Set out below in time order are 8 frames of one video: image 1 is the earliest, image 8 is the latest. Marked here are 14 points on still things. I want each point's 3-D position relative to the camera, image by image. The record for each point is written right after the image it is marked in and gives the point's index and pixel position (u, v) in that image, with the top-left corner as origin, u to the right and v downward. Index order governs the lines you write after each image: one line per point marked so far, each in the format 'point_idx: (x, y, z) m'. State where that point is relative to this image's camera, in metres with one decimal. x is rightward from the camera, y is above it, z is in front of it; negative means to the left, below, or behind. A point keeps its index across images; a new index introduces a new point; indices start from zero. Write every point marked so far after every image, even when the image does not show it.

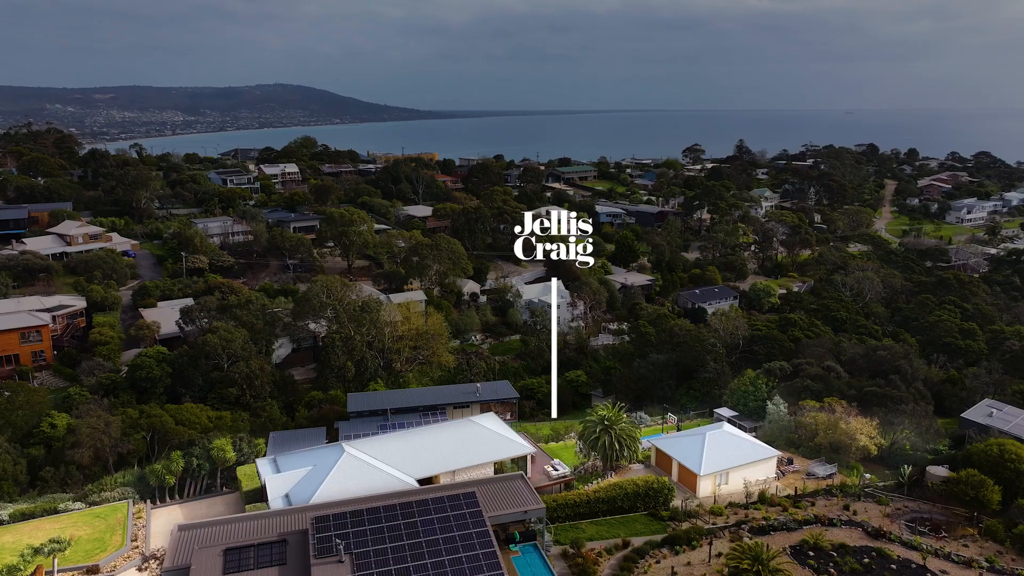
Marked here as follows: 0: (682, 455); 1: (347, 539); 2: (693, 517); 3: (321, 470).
0: (+4.4, -4.3, +18.4) m
1: (-2.6, -3.8, +10.9) m
2: (+4.0, -5.1, +16.0) m
3: (-4.3, -4.1, +16.1) m
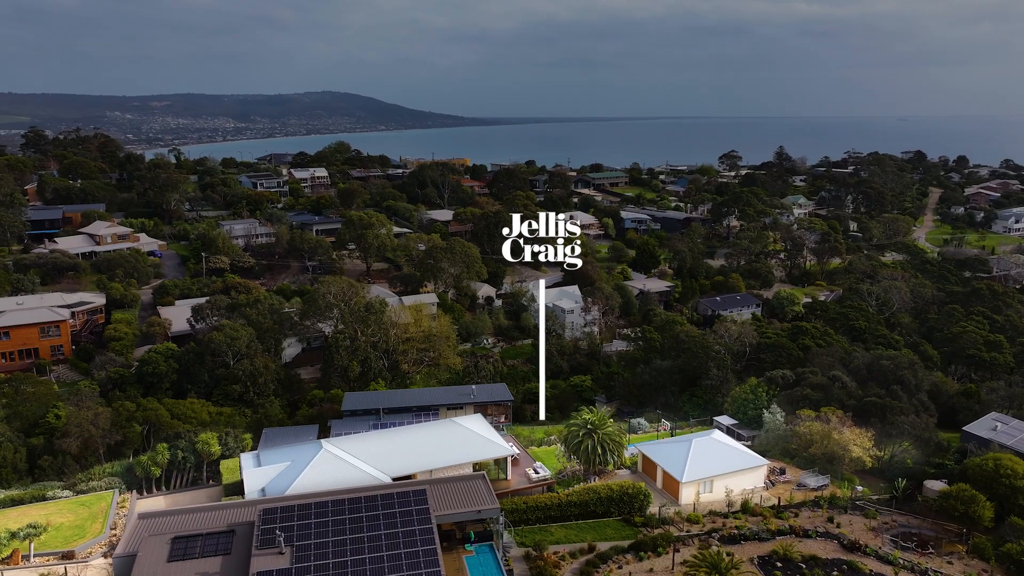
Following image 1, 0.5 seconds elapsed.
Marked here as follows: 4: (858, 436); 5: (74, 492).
0: (+3.9, -4.4, +18.1) m
1: (-3.5, -3.8, +11.0) m
2: (+3.4, -5.2, +15.7) m
3: (-4.9, -4.1, +16.3) m
4: (+9.1, -3.9, +18.9) m
5: (-10.3, -4.8, +16.7) m
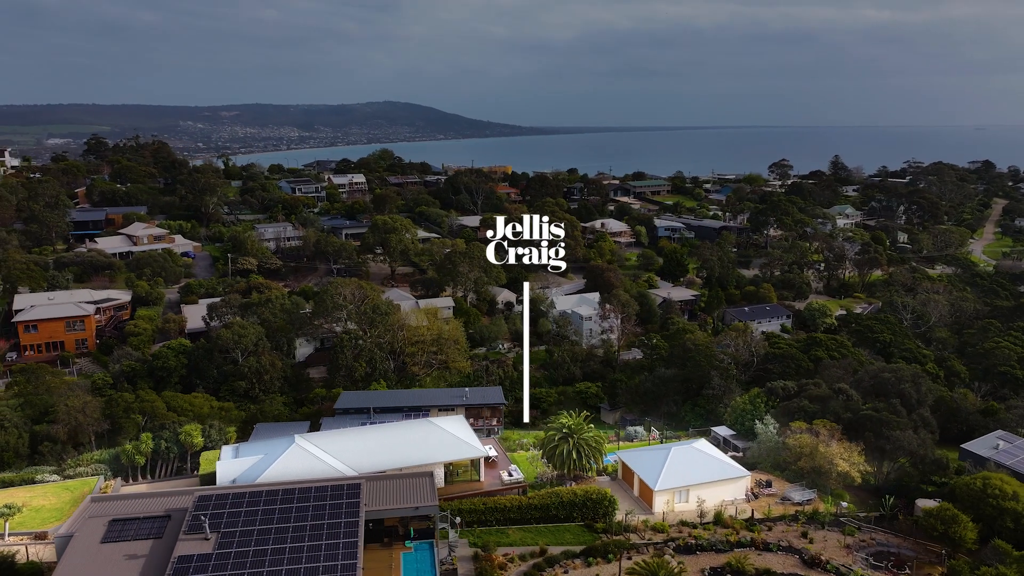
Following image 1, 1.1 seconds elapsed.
0: (+3.2, -4.5, +17.8) m
1: (-4.7, -3.7, +11.2) m
2: (+2.5, -5.3, +15.4) m
3: (-5.7, -4.0, +16.7) m
4: (+8.5, -4.1, +18.1) m
5: (-11.0, -4.6, +17.4) m
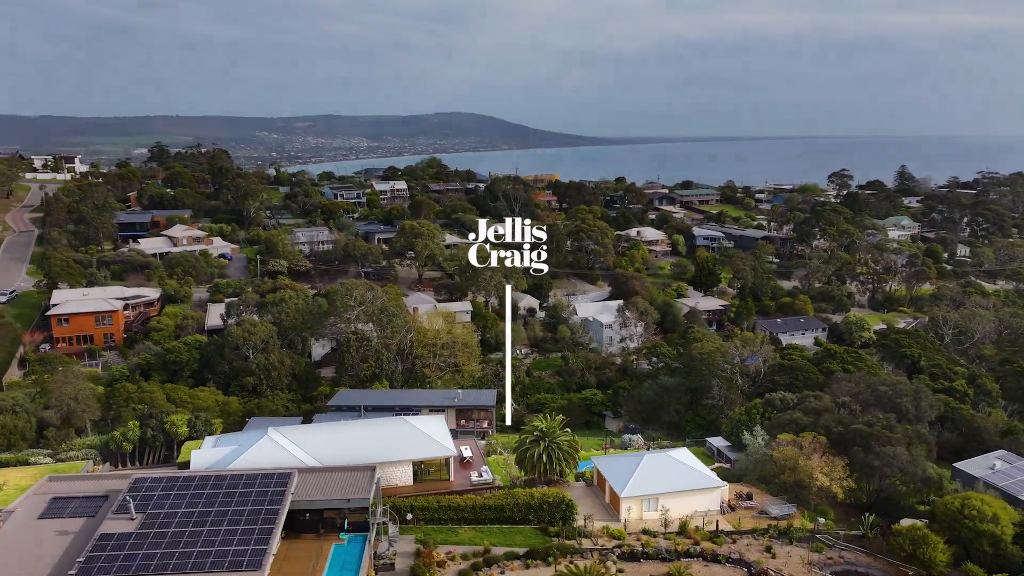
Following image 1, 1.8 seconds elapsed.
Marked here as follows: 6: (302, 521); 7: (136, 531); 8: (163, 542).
0: (+2.4, -4.6, +17.4) m
1: (-6.0, -3.5, +11.6) m
2: (+1.5, -5.3, +15.1) m
3: (-6.5, -3.9, +17.1) m
4: (+7.7, -4.3, +17.3) m
5: (-11.8, -4.4, +18.3) m
6: (-3.9, -4.3, +13.0) m
7: (-5.8, -3.8, +11.0) m
8: (-5.4, -3.9, +10.9) m
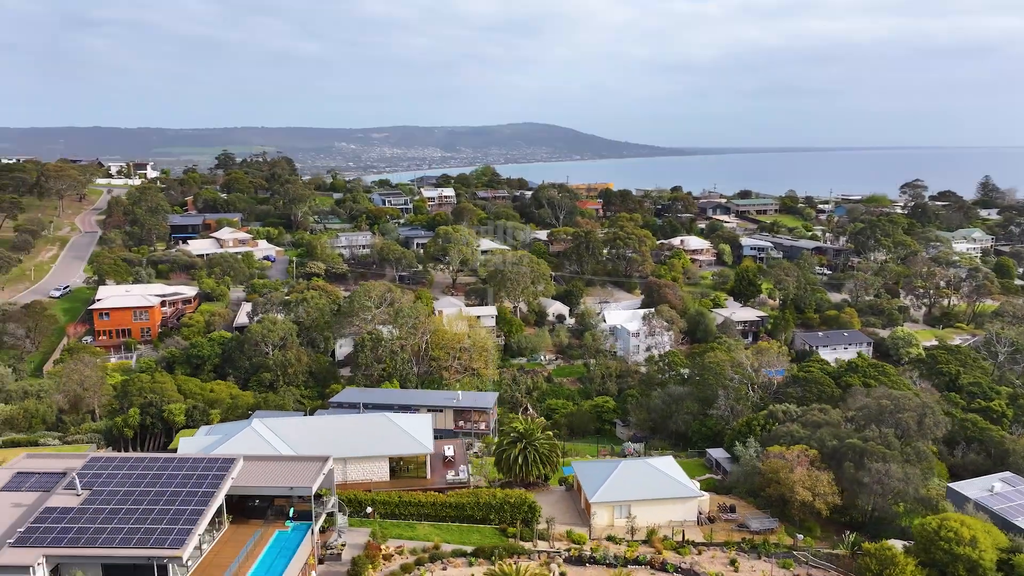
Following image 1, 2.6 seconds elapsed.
0: (+1.8, -4.6, +17.2) m
1: (-7.1, -3.3, +12.2) m
2: (+0.6, -5.3, +14.9) m
3: (-7.2, -3.8, +17.7) m
4: (+7.0, -4.4, +16.6) m
5: (-12.3, -4.2, +19.4) m
6: (-4.9, -4.1, +13.4) m
7: (-7.1, -3.5, +11.5) m
8: (-6.6, -3.7, +11.4) m
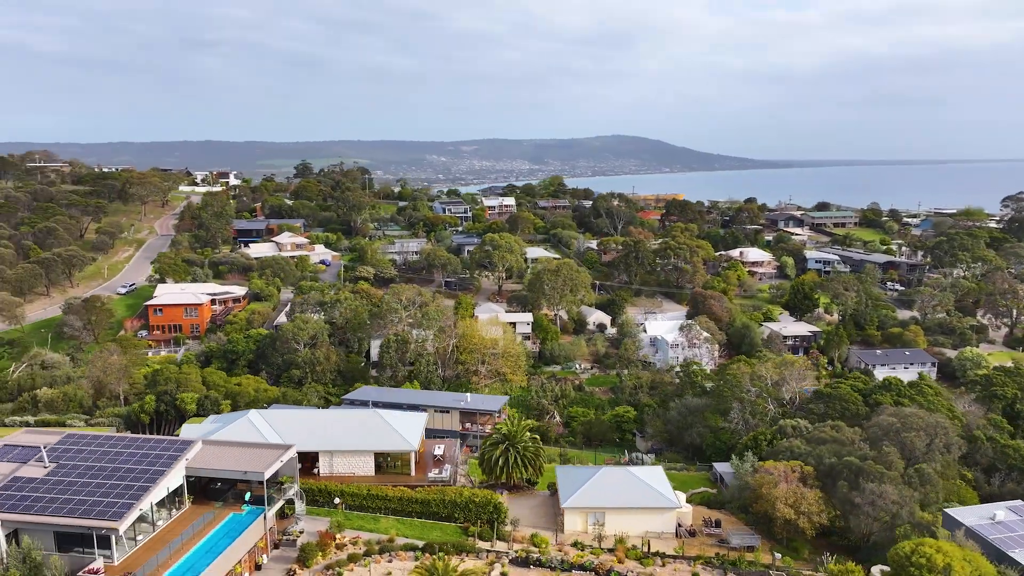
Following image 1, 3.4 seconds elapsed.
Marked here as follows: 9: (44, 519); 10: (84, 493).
0: (+1.2, -4.7, +16.9) m
1: (-8.2, -3.0, +13.1) m
2: (-0.2, -5.3, +14.8) m
3: (-7.6, -3.6, +18.5) m
4: (+6.3, -4.6, +15.7) m
5: (-12.5, -4.0, +20.8) m
6: (-5.9, -4.0, +14.0) m
7: (-8.2, -3.3, +12.4) m
8: (-7.8, -3.4, +12.2) m
9: (-7.6, -3.7, +11.4) m
10: (-7.3, -3.5, +12.0) m
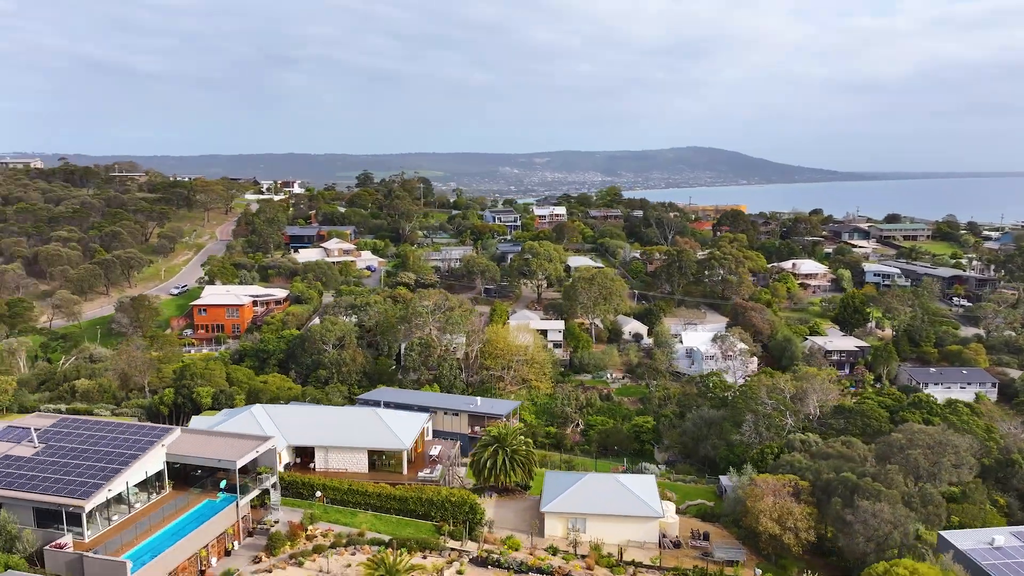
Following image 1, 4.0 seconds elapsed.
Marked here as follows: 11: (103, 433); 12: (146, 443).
0: (+0.8, -4.7, +16.7) m
1: (-8.9, -2.9, +13.9) m
2: (-0.8, -5.3, +14.8) m
3: (-7.7, -3.6, +19.3) m
4: (+5.8, -4.7, +15.0) m
5: (-12.4, -3.9, +22.0) m
6: (-6.5, -3.9, +14.5) m
7: (-9.0, -3.1, +13.2) m
8: (-8.6, -3.3, +12.9) m
9: (-8.4, -3.5, +12.2) m
10: (-8.1, -3.3, +12.7) m
11: (-8.0, -2.9, +14.0) m
12: (-6.9, -3.0, +13.6) m
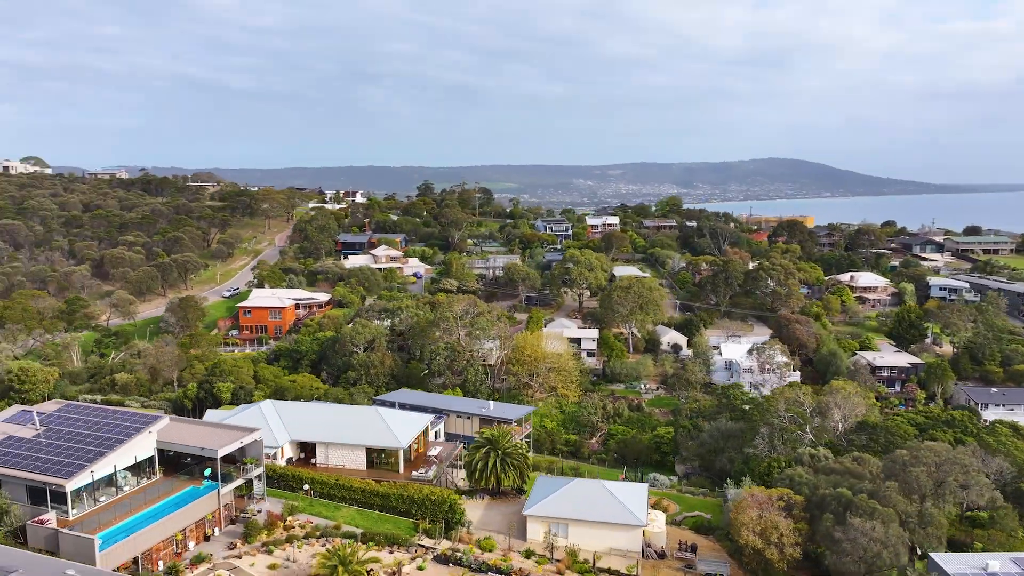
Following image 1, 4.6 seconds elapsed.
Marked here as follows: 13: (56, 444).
0: (+0.5, -4.8, +16.6) m
1: (-9.4, -2.7, +14.8) m
2: (-1.4, -5.2, +14.8) m
3: (-7.7, -3.5, +20.0) m
4: (+5.3, -4.8, +14.4) m
5: (-12.1, -3.8, +23.2) m
6: (-7.0, -3.8, +15.2) m
7: (-9.6, -3.0, +14.1) m
8: (-9.2, -3.1, +13.8) m
9: (-9.1, -3.4, +13.0) m
10: (-8.7, -3.2, +13.6) m
11: (-8.5, -2.8, +14.8) m
12: (-7.5, -2.9, +14.3) m
13: (-8.8, -3.1, +13.8) m
